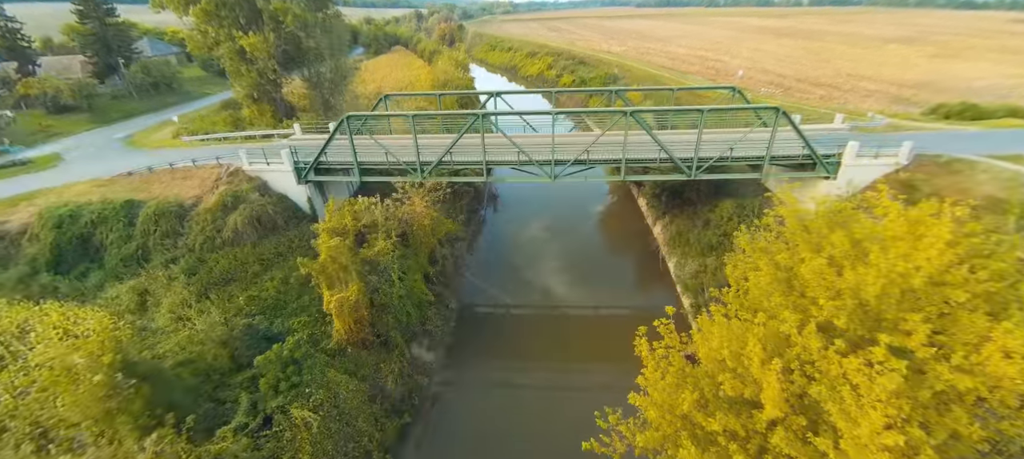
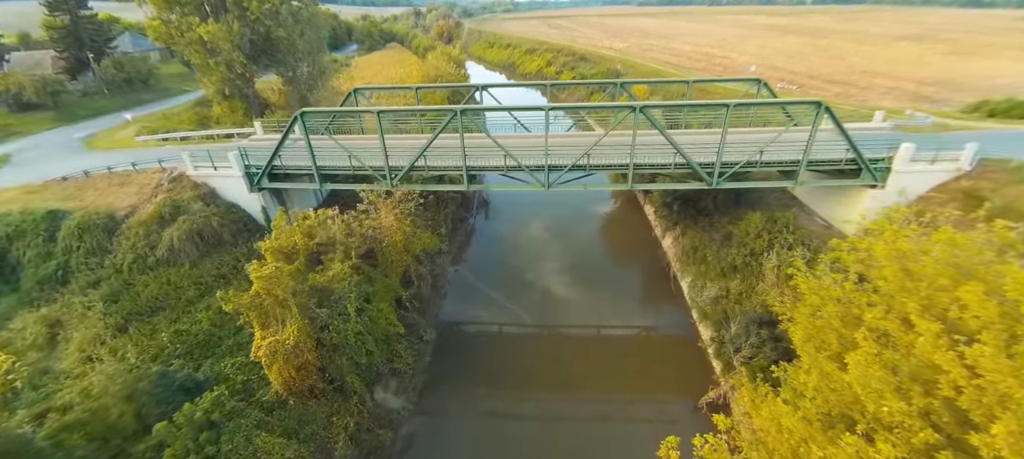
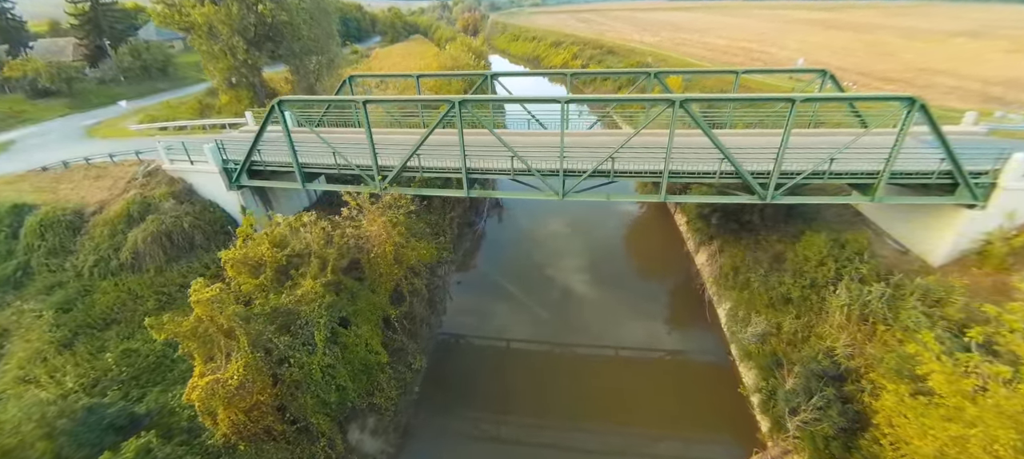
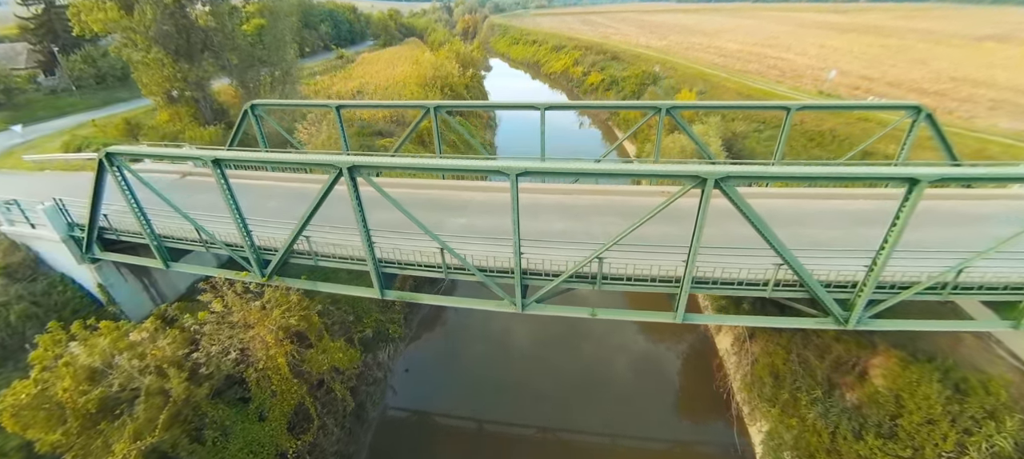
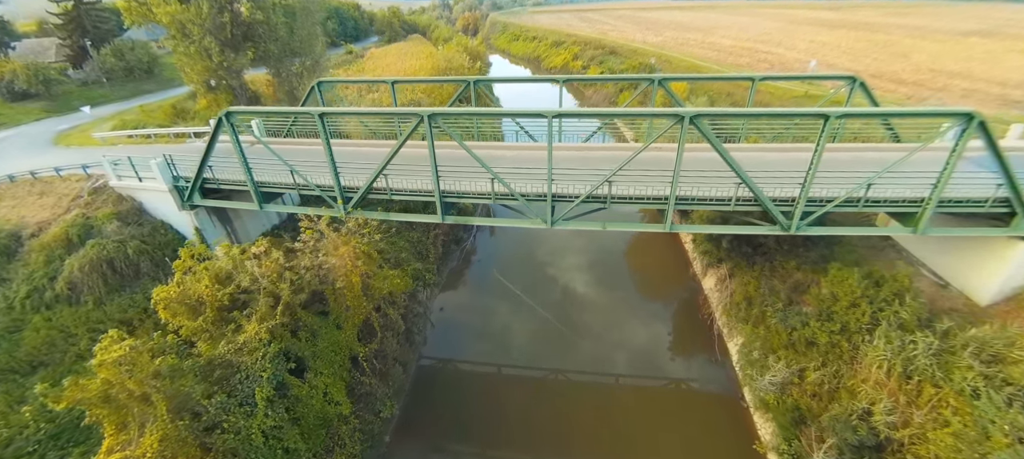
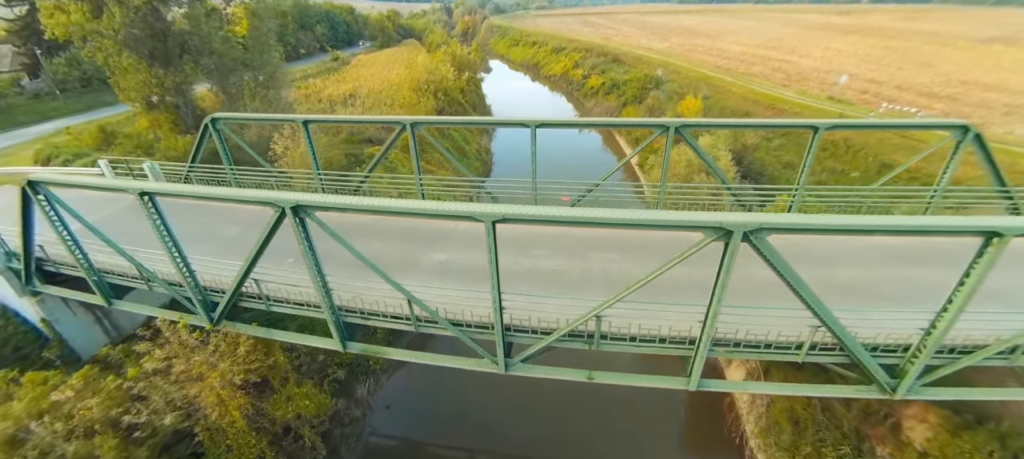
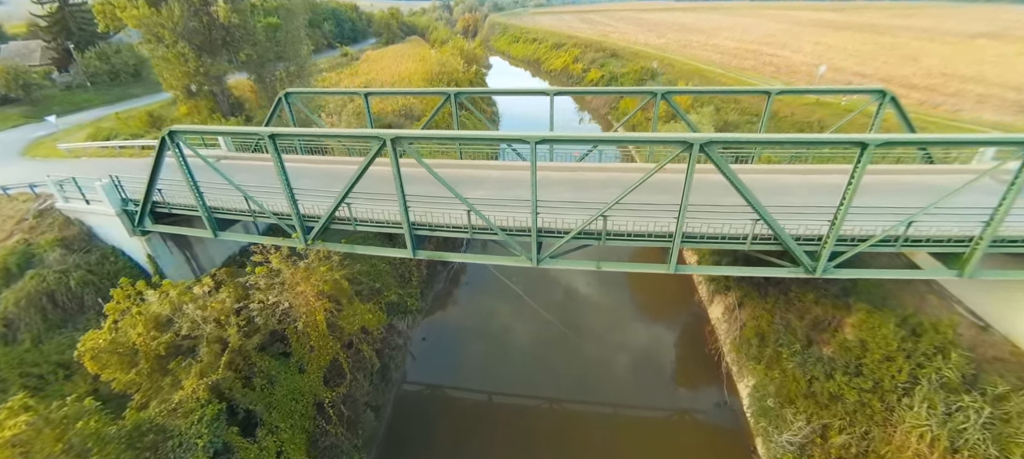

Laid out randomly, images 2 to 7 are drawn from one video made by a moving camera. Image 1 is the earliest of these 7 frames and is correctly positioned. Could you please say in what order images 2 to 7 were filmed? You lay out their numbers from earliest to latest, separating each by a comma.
2, 3, 5, 7, 4, 6
